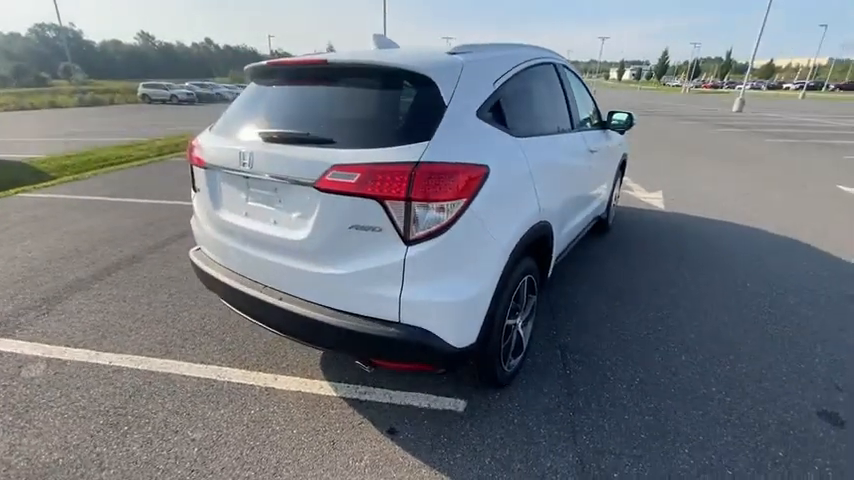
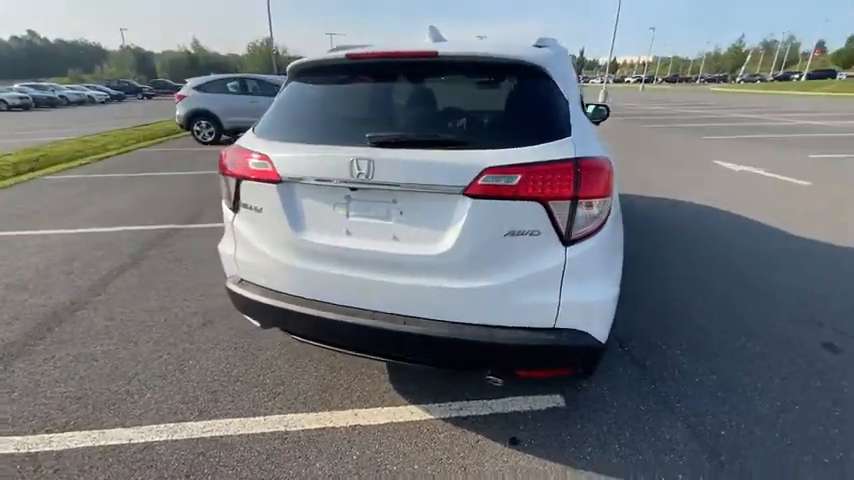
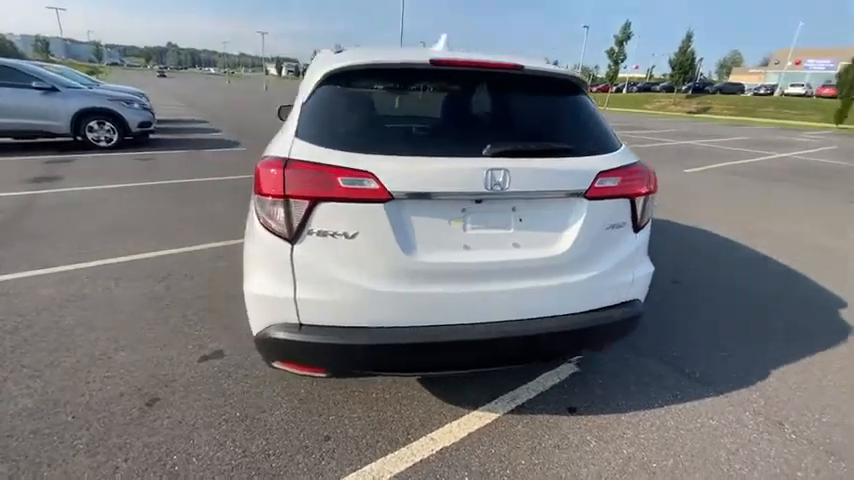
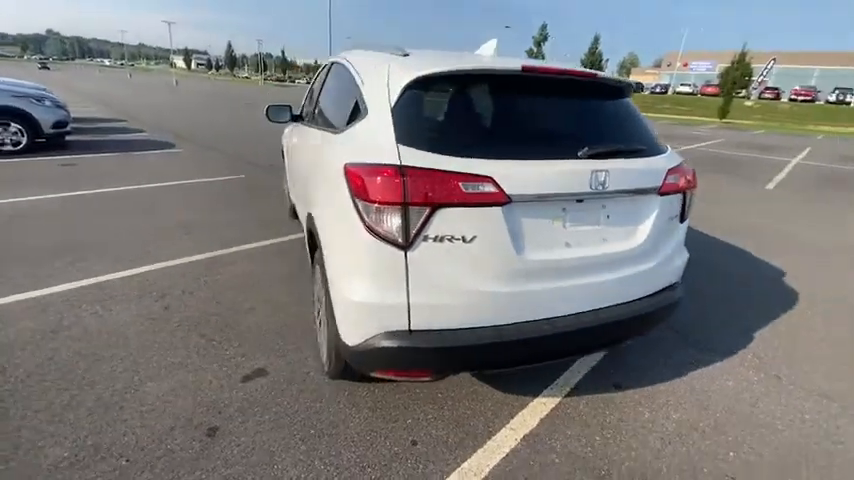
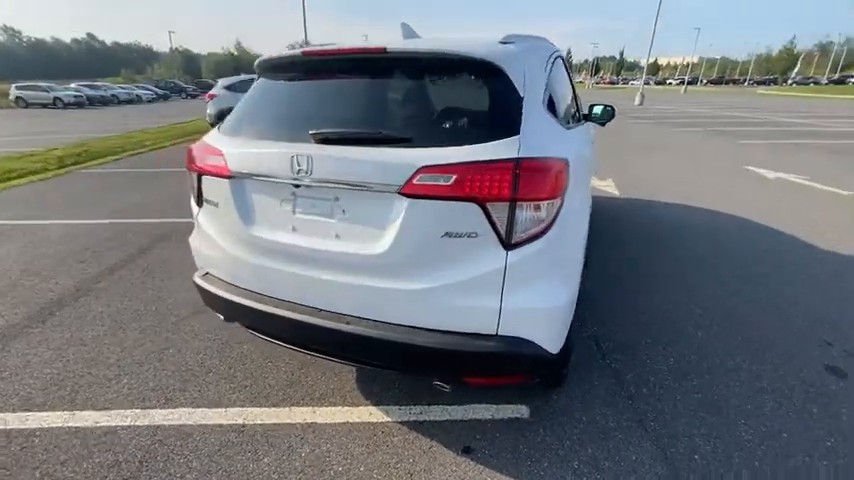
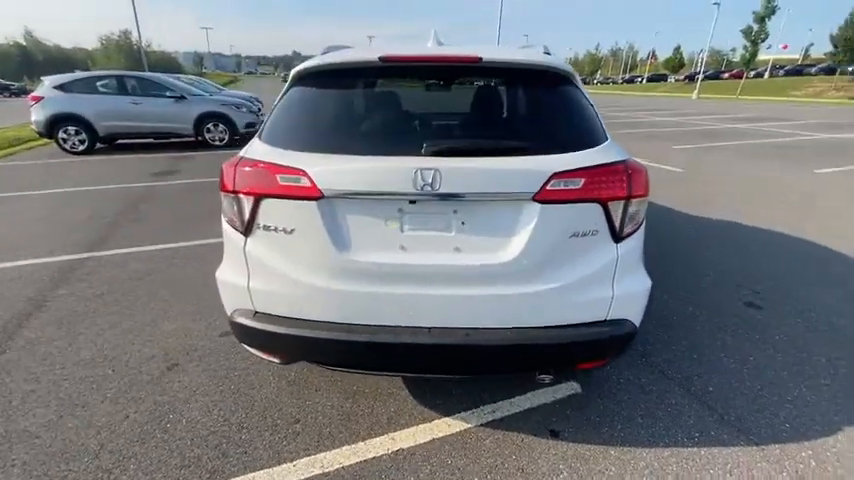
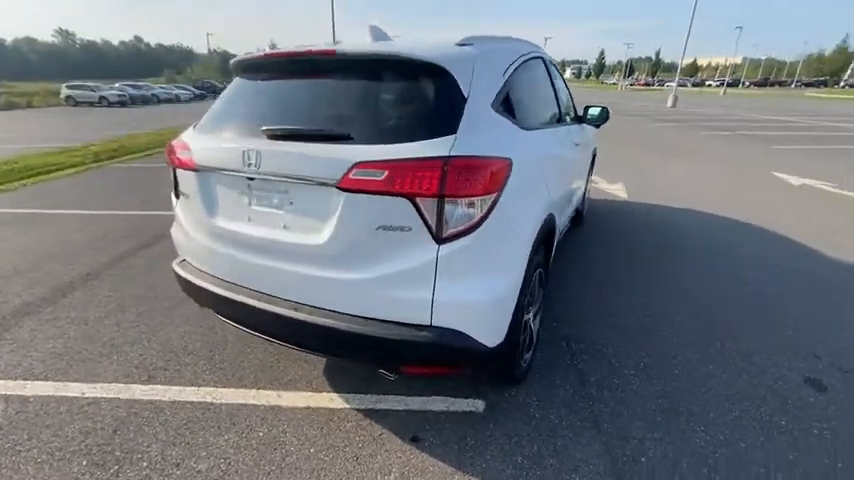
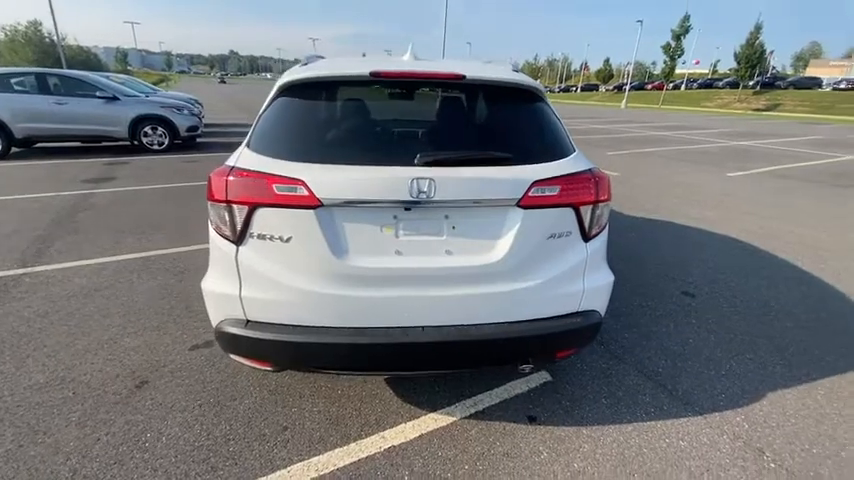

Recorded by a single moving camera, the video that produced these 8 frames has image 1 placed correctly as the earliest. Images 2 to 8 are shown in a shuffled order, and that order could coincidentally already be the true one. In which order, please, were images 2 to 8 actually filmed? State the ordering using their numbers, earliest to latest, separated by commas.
7, 5, 2, 6, 8, 3, 4
